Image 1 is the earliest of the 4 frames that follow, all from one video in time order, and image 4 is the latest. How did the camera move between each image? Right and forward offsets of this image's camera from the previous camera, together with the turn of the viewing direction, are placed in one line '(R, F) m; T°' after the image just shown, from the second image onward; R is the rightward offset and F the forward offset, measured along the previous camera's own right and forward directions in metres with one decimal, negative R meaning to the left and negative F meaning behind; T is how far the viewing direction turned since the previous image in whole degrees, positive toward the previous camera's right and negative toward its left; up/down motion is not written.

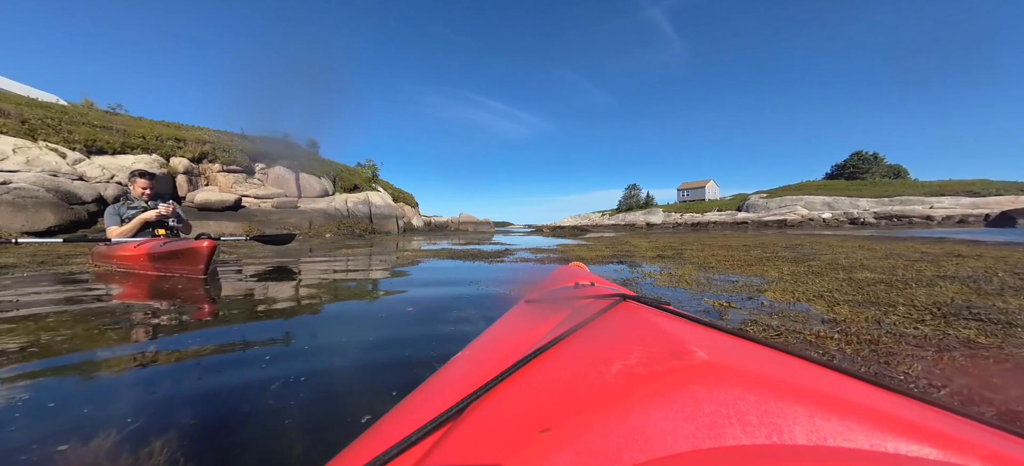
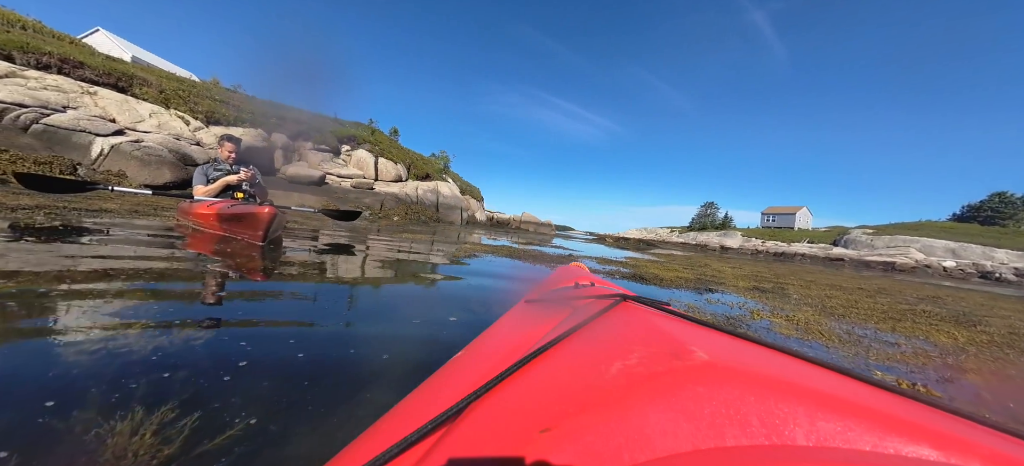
(-0.3, +0.4) m; -9°
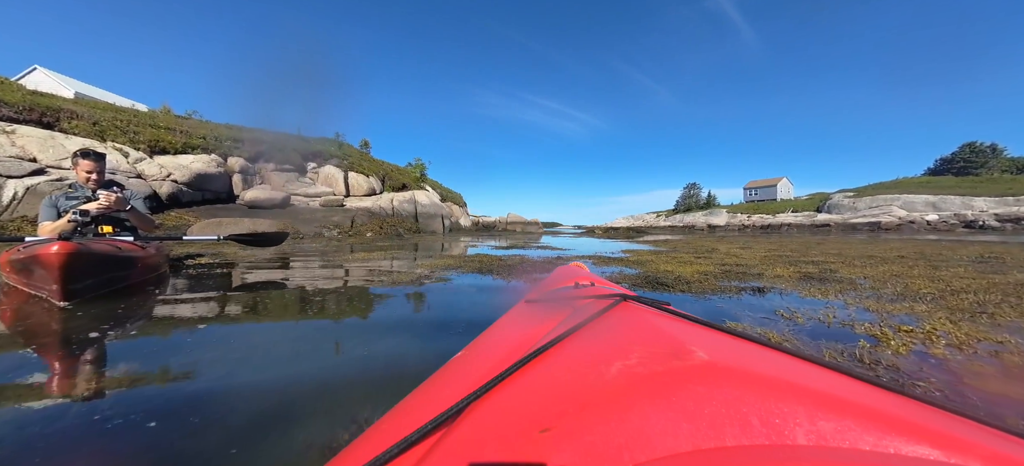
(+0.2, +0.4) m; +1°
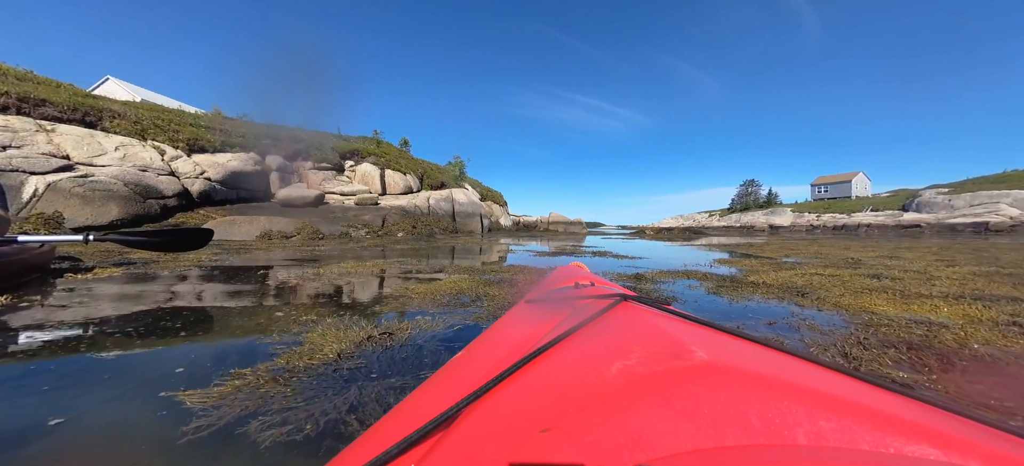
(-0.2, +0.9) m; -7°
